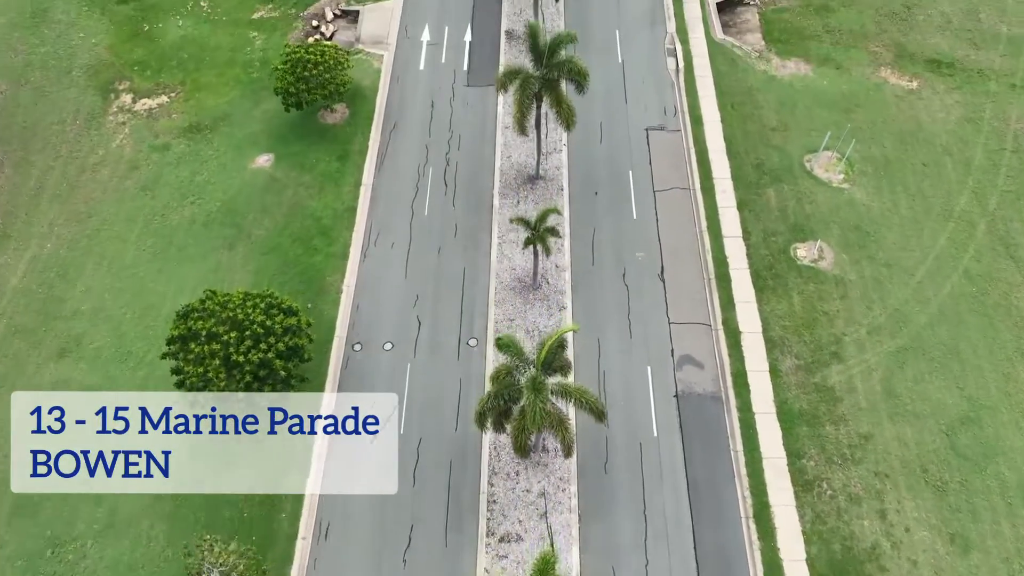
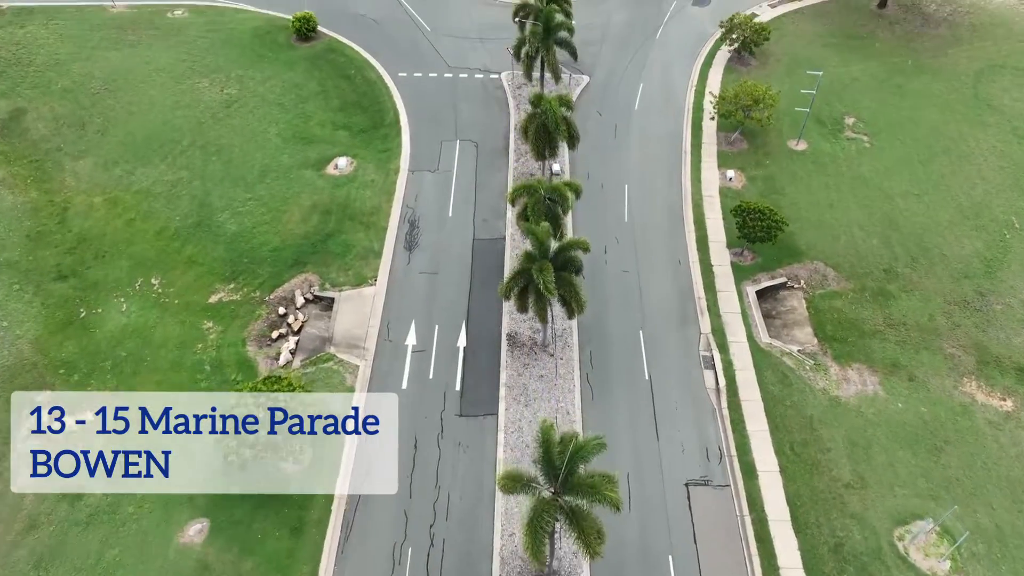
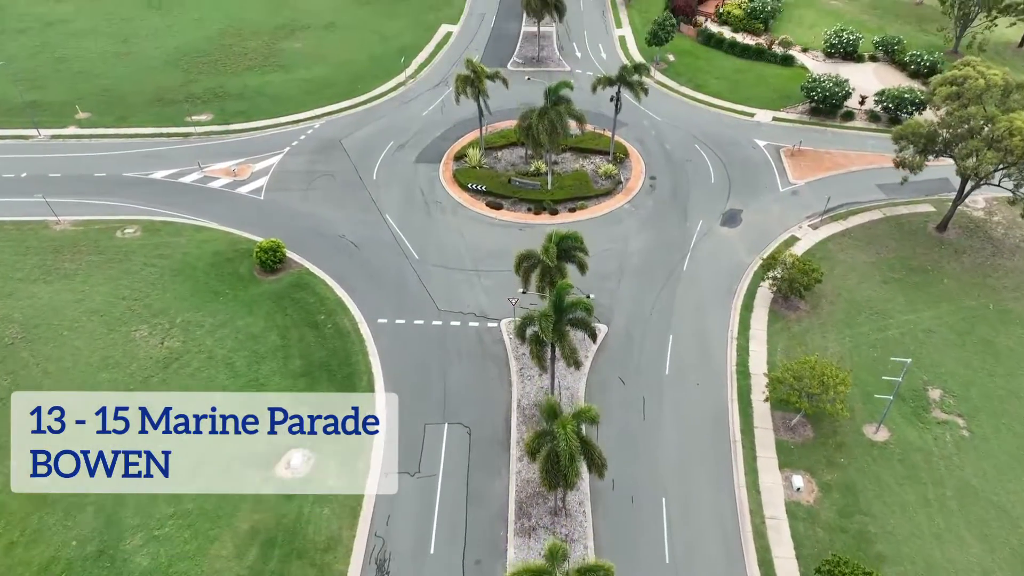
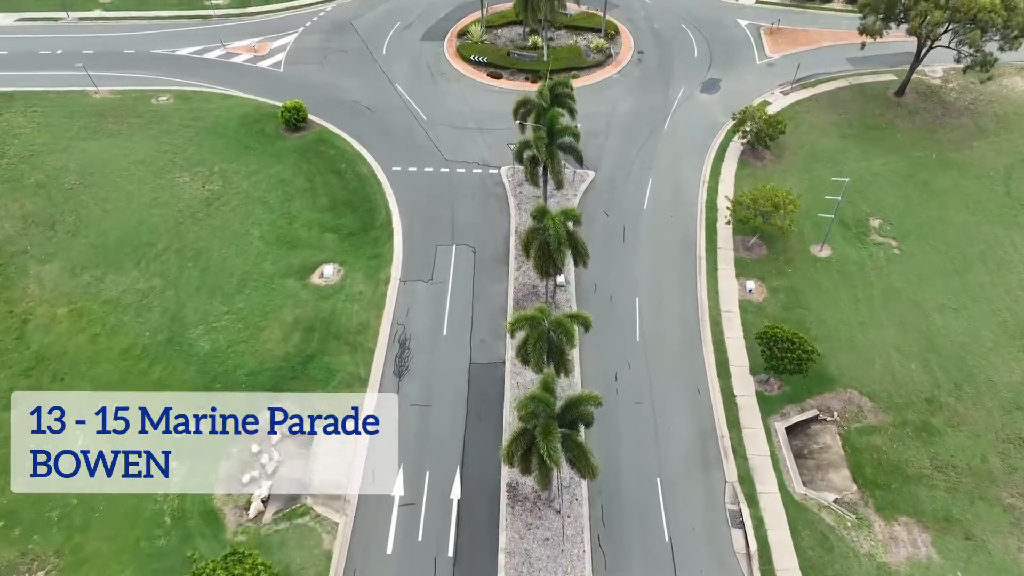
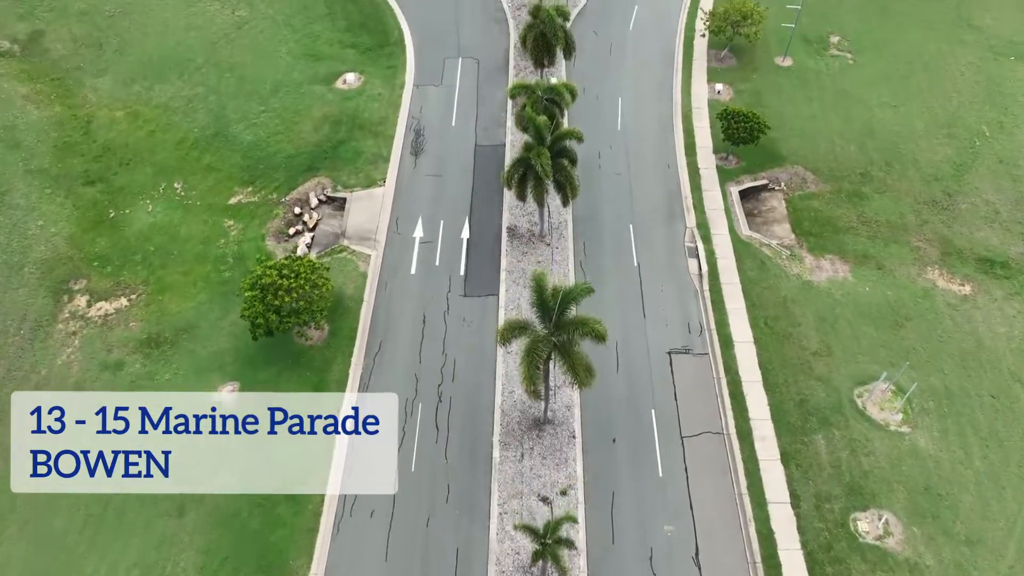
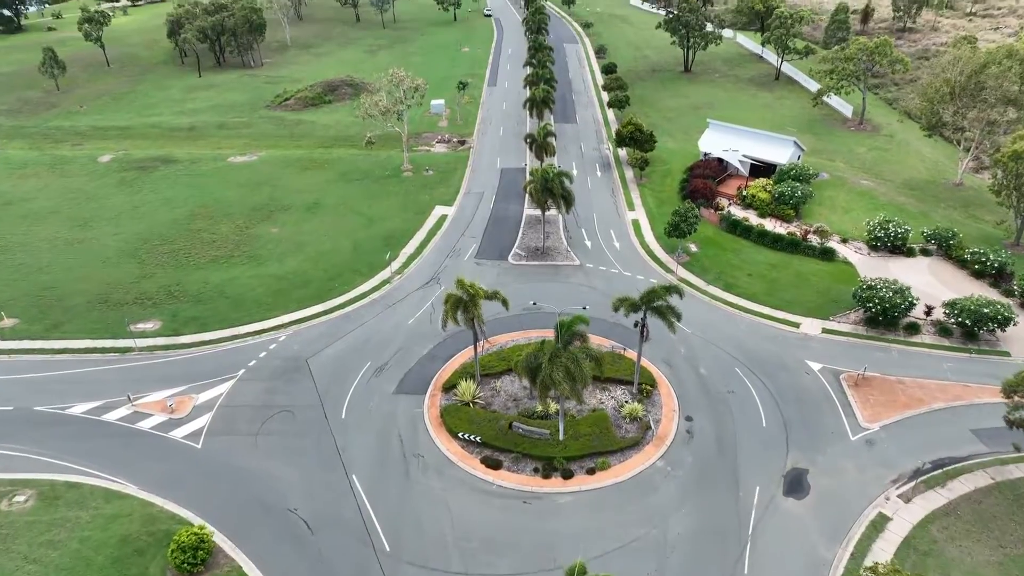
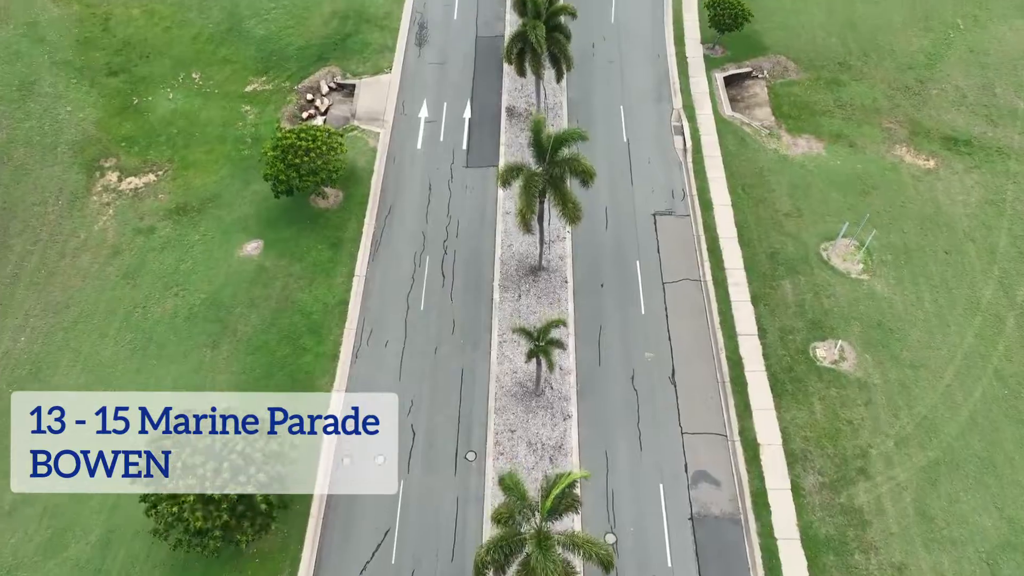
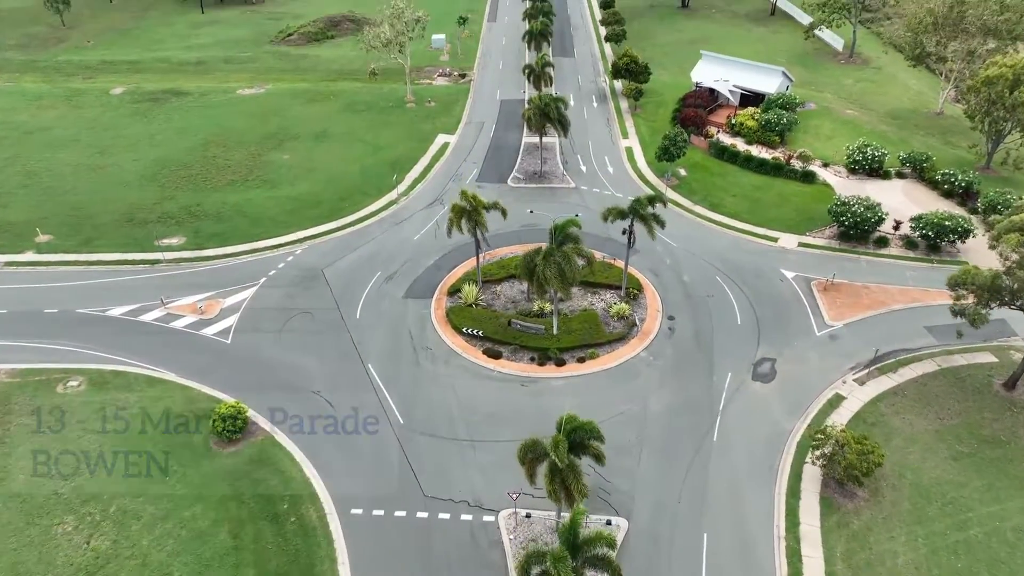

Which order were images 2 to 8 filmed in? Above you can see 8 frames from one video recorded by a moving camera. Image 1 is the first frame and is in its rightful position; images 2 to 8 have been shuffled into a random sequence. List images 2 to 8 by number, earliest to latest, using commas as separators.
7, 5, 2, 4, 3, 8, 6
